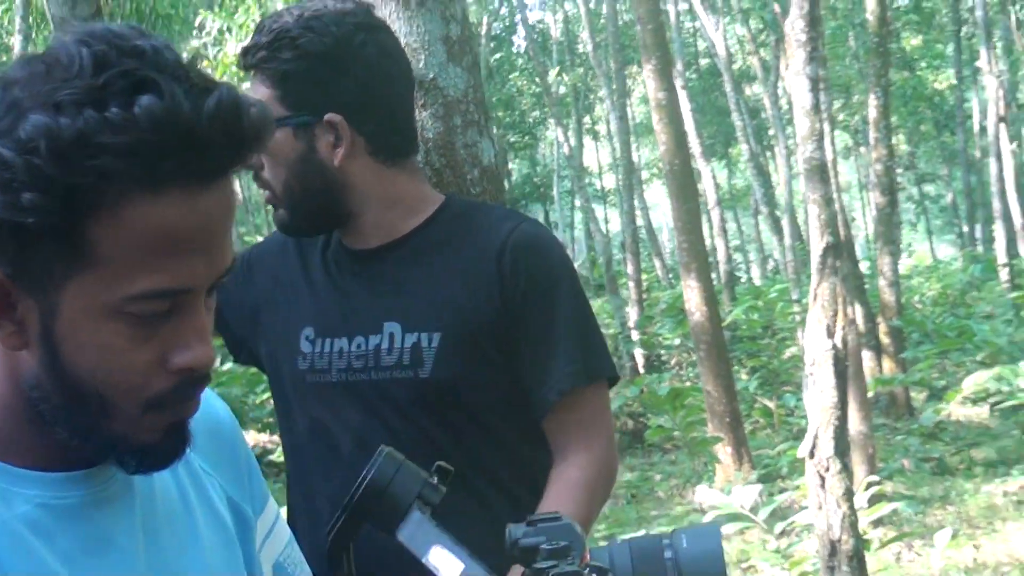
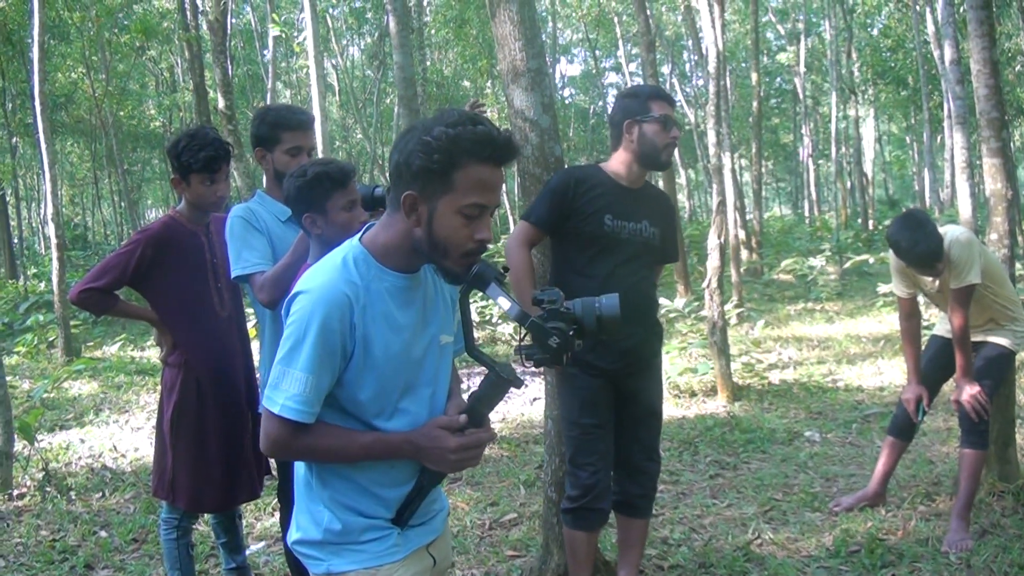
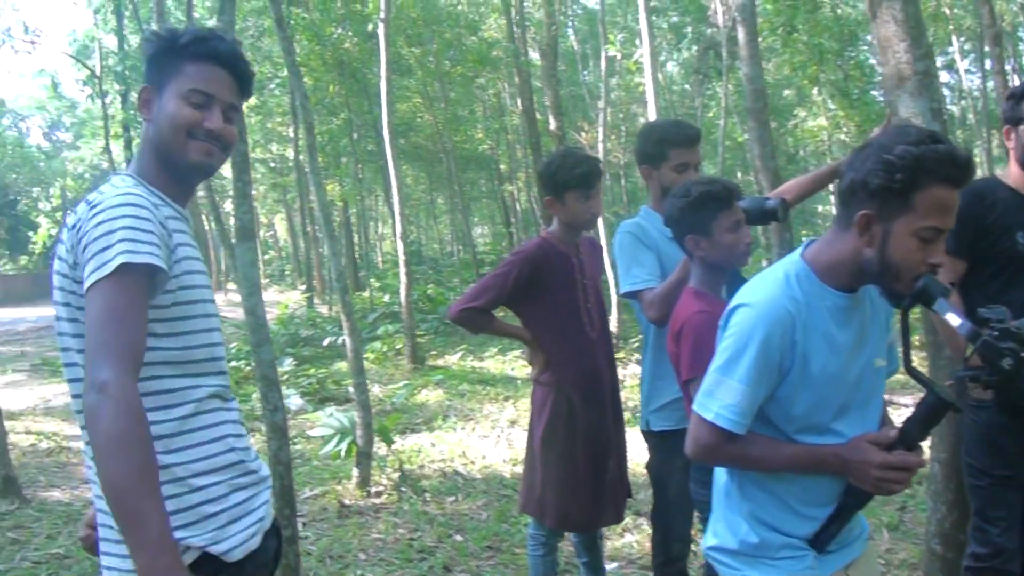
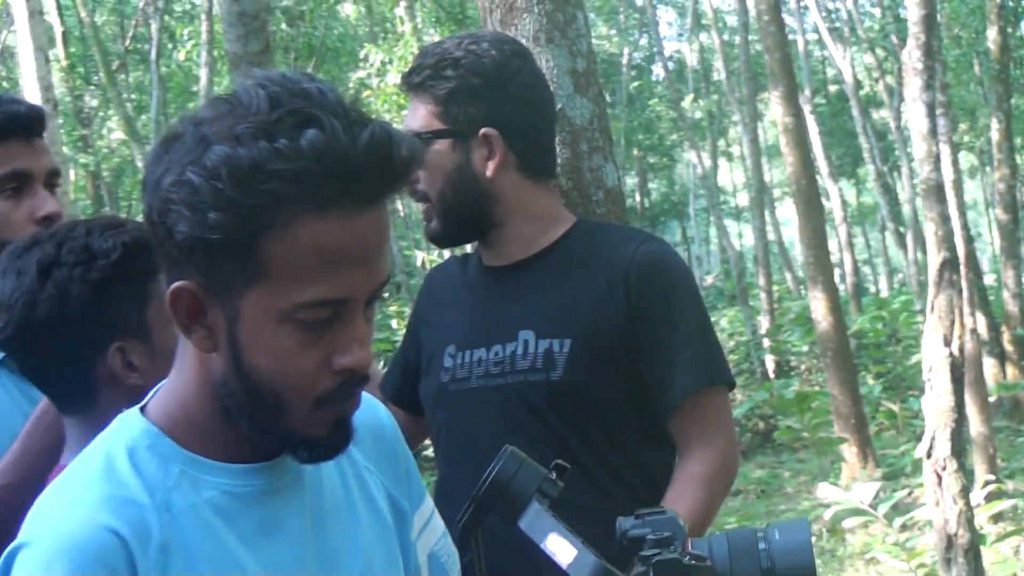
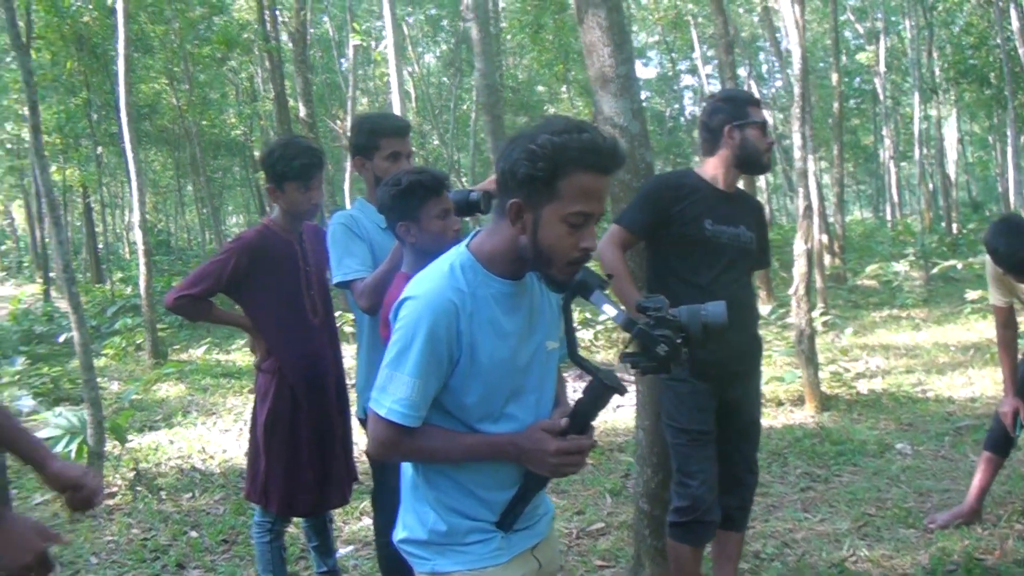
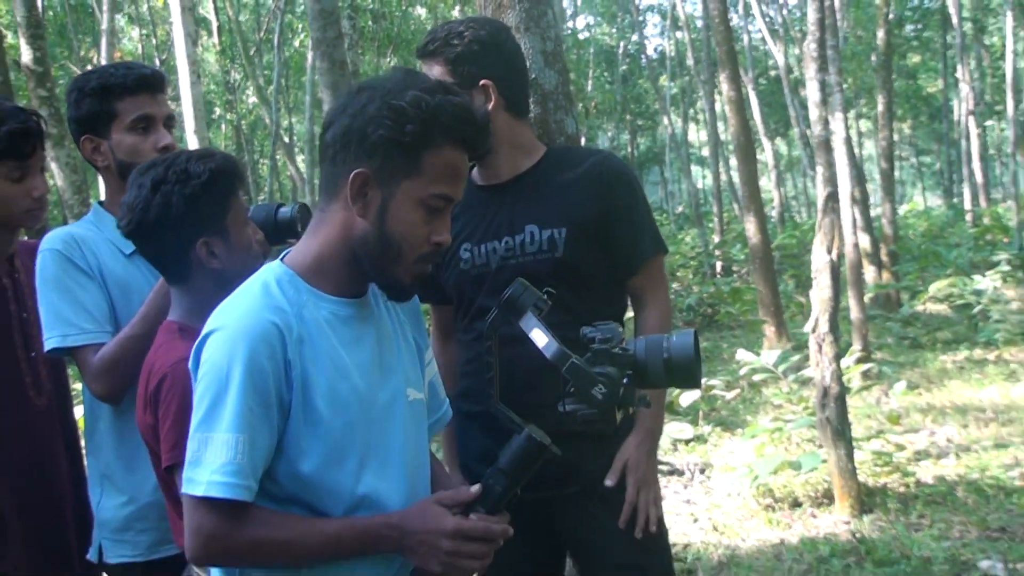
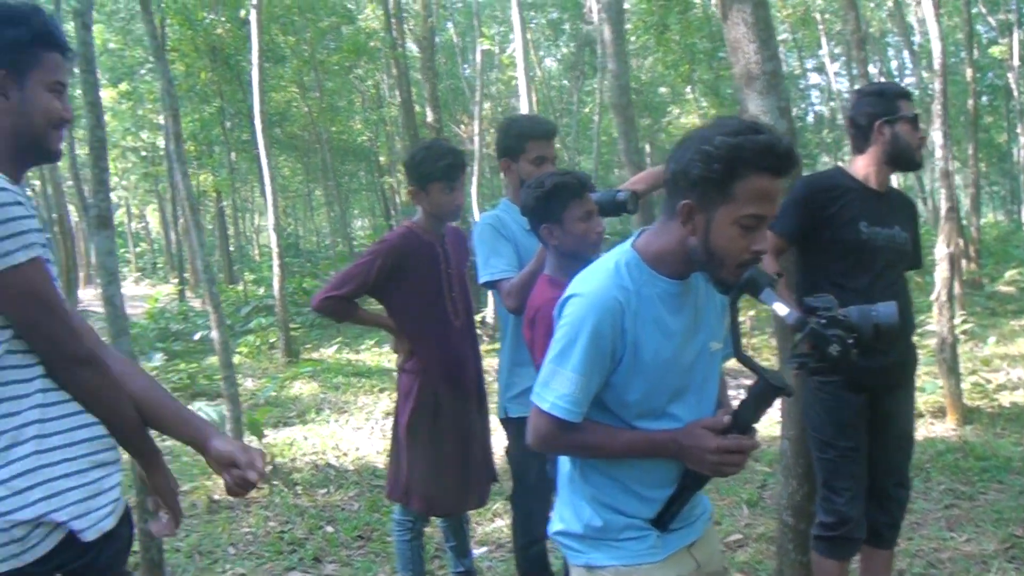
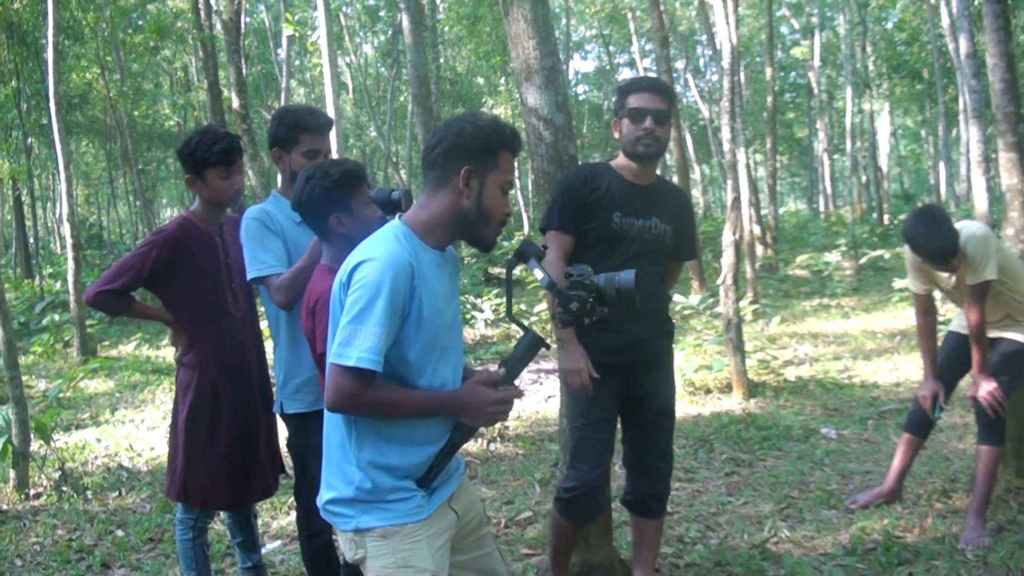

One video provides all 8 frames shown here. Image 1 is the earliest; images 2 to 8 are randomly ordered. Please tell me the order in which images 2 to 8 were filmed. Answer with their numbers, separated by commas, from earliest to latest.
4, 6, 8, 2, 5, 7, 3
